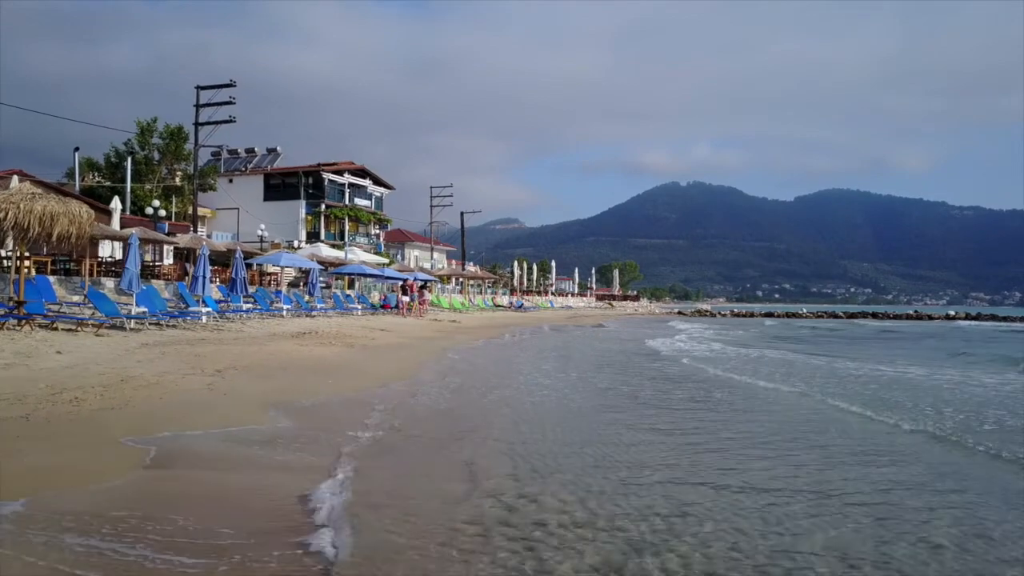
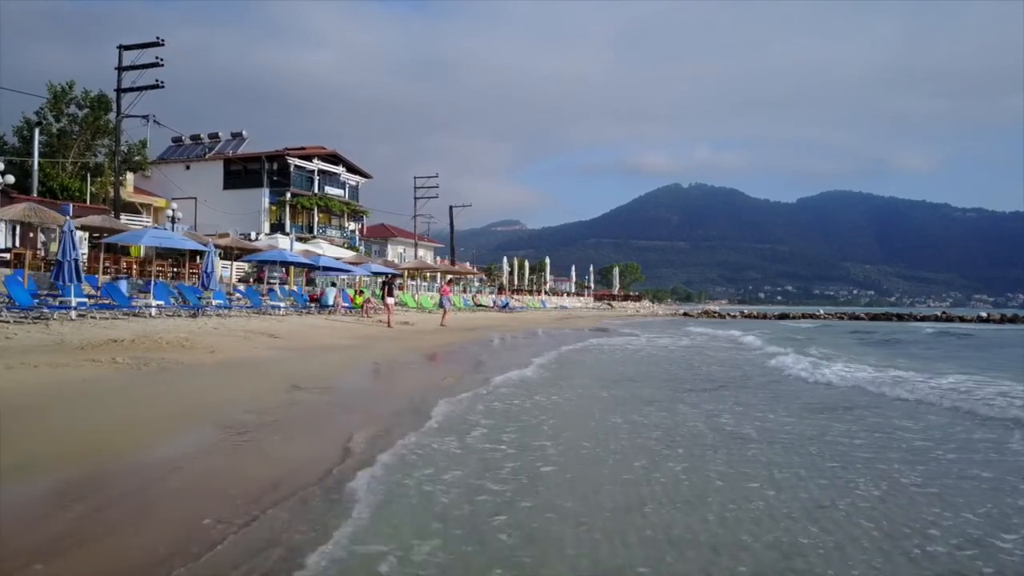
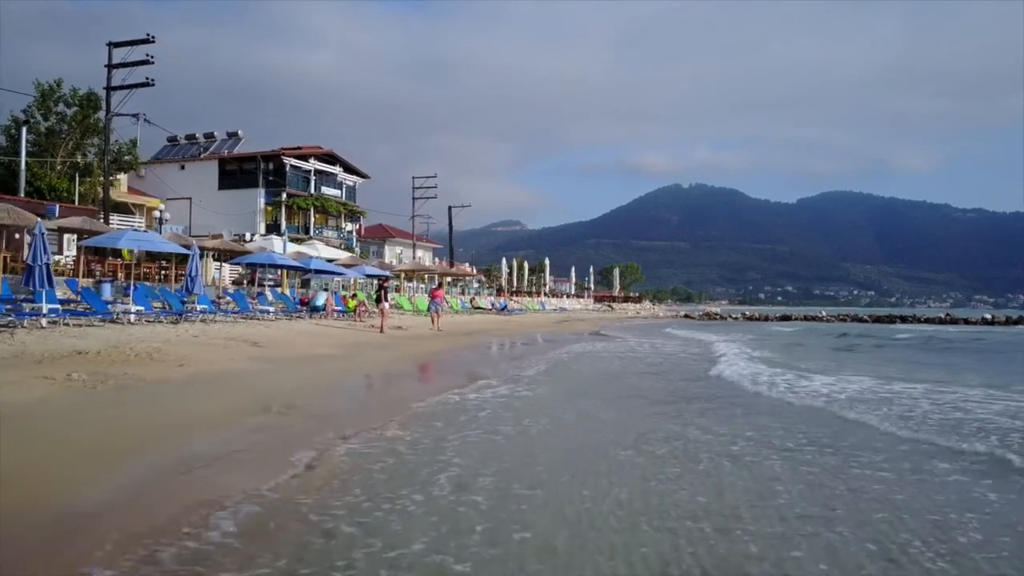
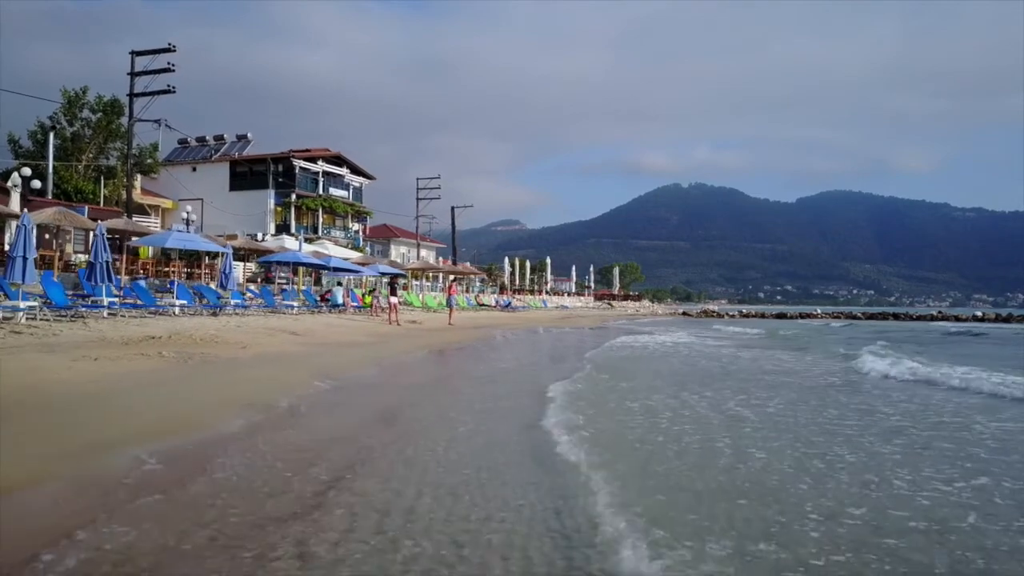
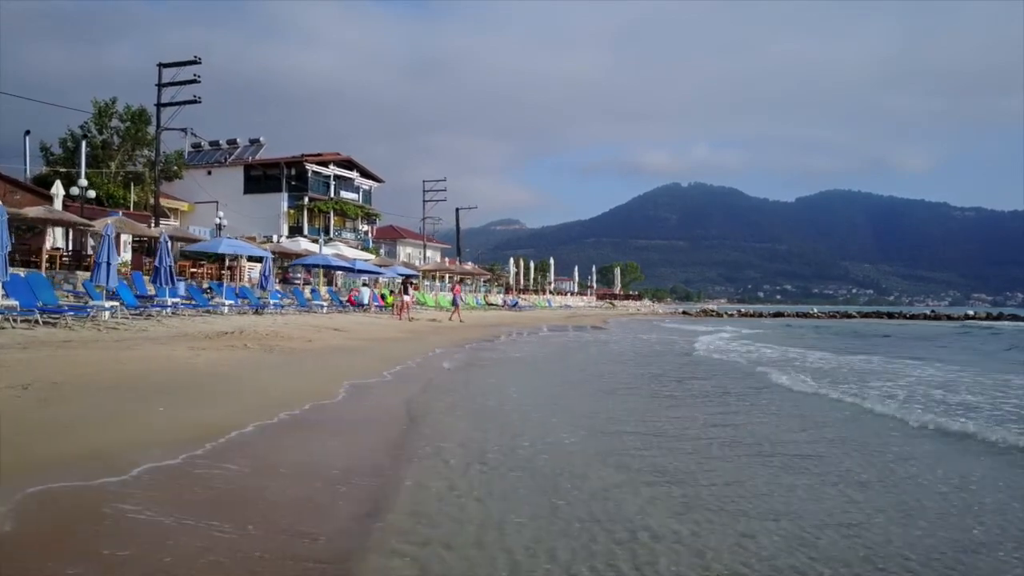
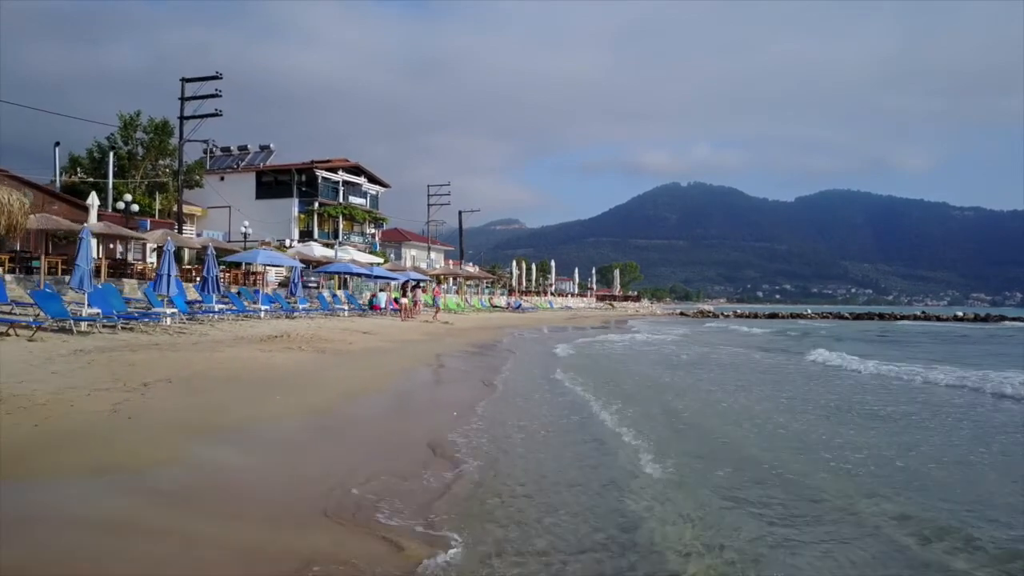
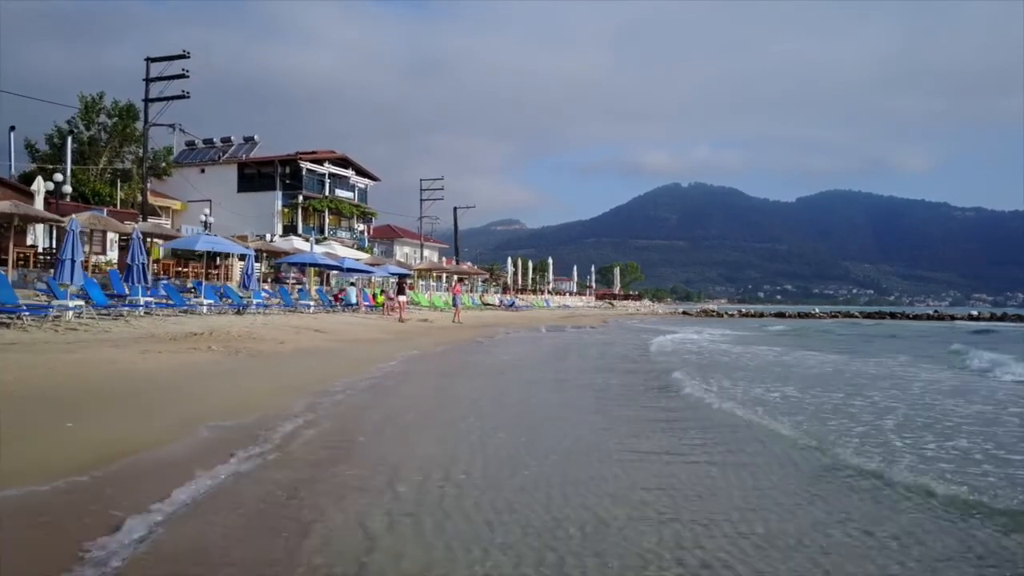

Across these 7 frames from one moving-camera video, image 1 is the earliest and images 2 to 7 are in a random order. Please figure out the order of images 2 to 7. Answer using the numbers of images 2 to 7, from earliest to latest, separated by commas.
6, 5, 7, 4, 2, 3
